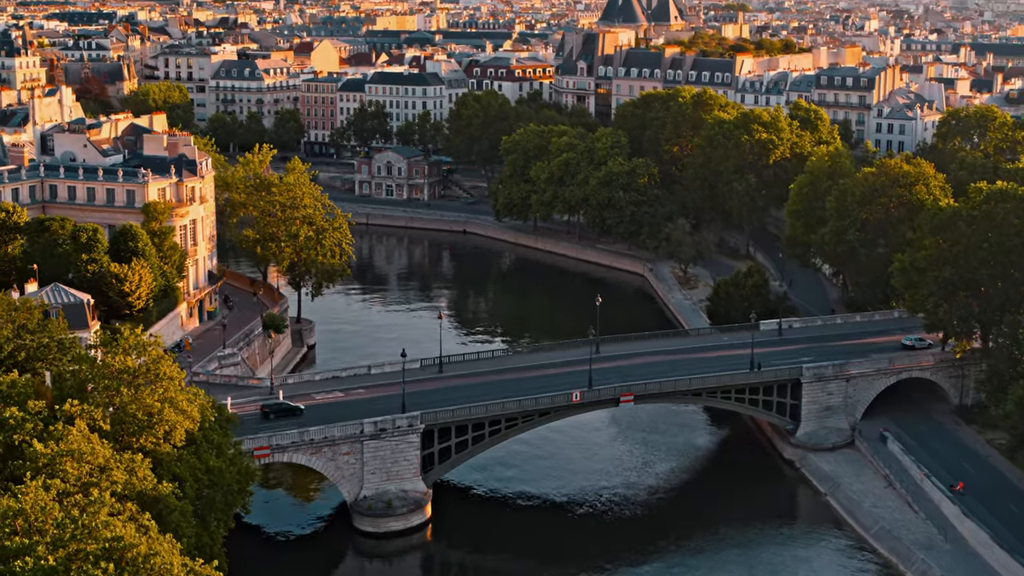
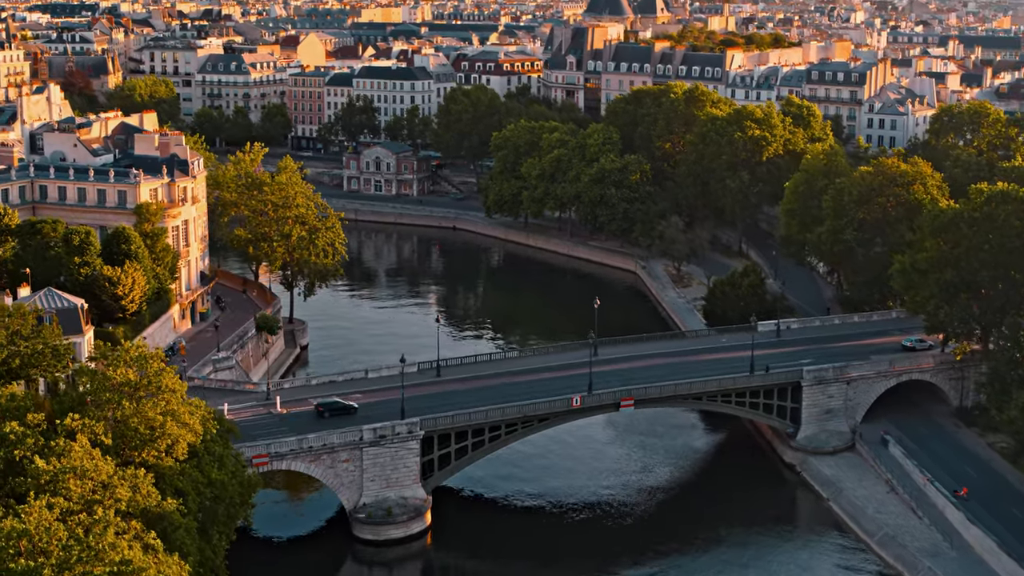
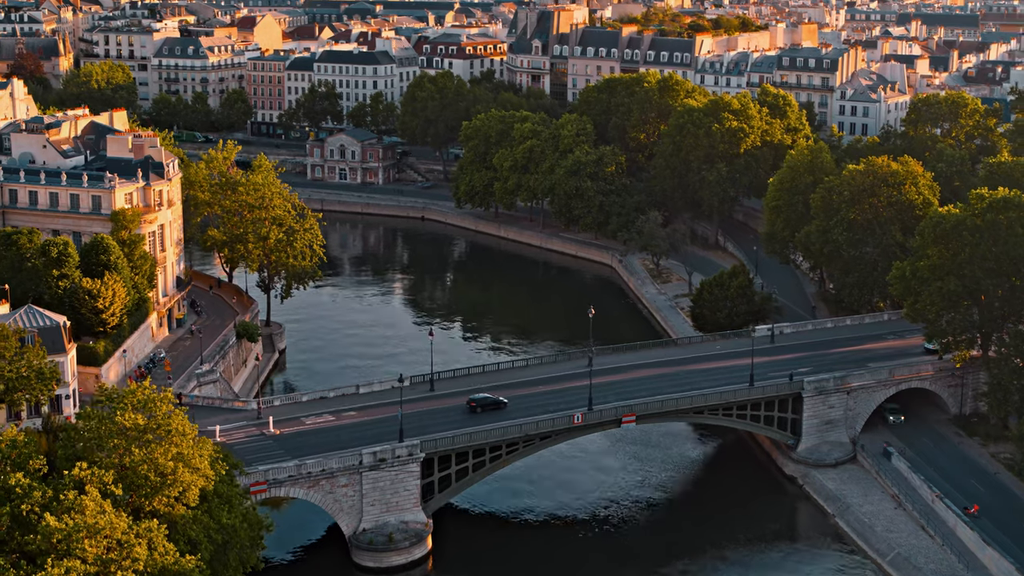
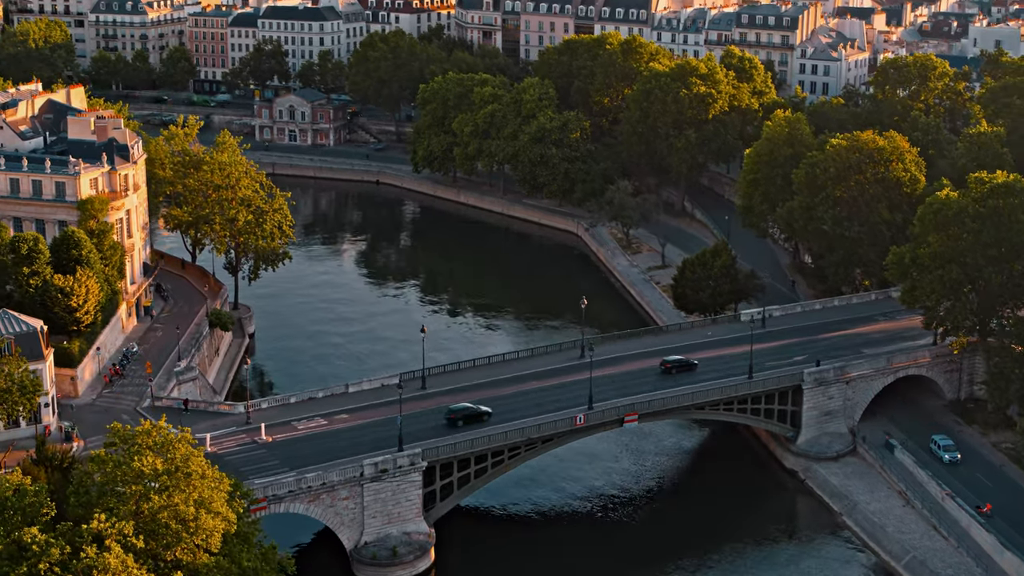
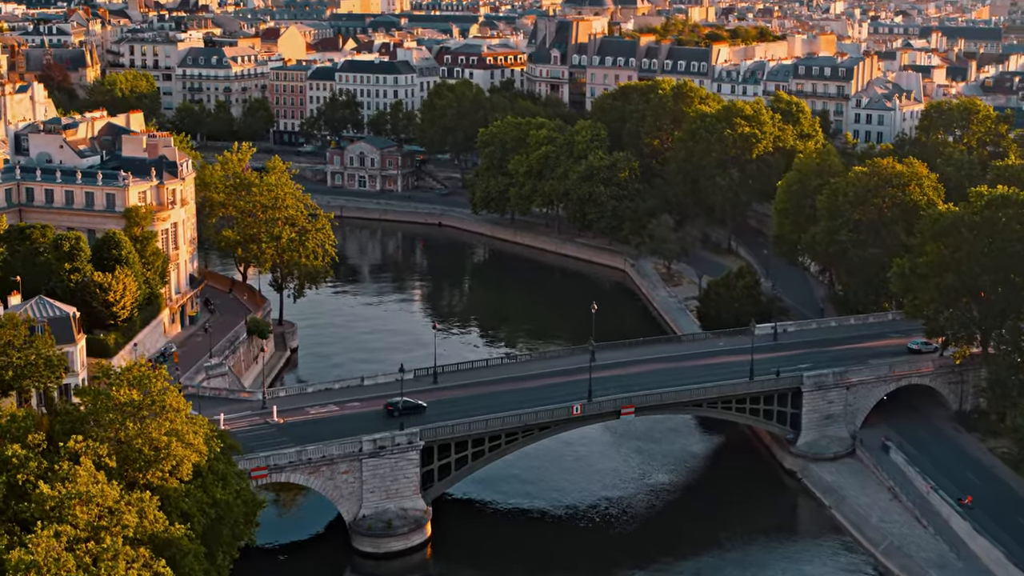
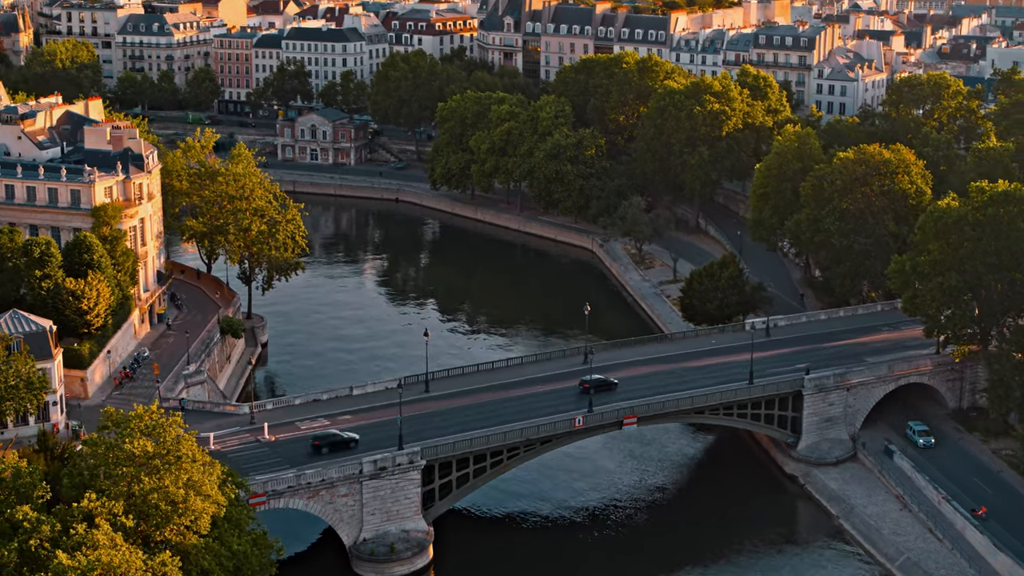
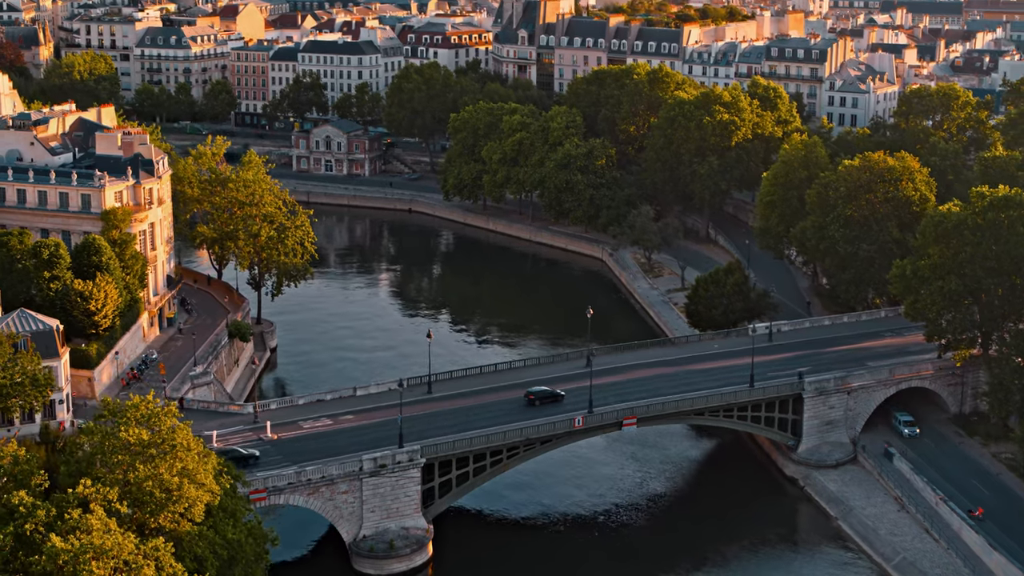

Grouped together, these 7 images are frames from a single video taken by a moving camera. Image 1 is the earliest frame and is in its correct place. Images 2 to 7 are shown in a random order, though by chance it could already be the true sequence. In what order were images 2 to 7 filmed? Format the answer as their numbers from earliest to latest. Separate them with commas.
2, 5, 3, 7, 6, 4
